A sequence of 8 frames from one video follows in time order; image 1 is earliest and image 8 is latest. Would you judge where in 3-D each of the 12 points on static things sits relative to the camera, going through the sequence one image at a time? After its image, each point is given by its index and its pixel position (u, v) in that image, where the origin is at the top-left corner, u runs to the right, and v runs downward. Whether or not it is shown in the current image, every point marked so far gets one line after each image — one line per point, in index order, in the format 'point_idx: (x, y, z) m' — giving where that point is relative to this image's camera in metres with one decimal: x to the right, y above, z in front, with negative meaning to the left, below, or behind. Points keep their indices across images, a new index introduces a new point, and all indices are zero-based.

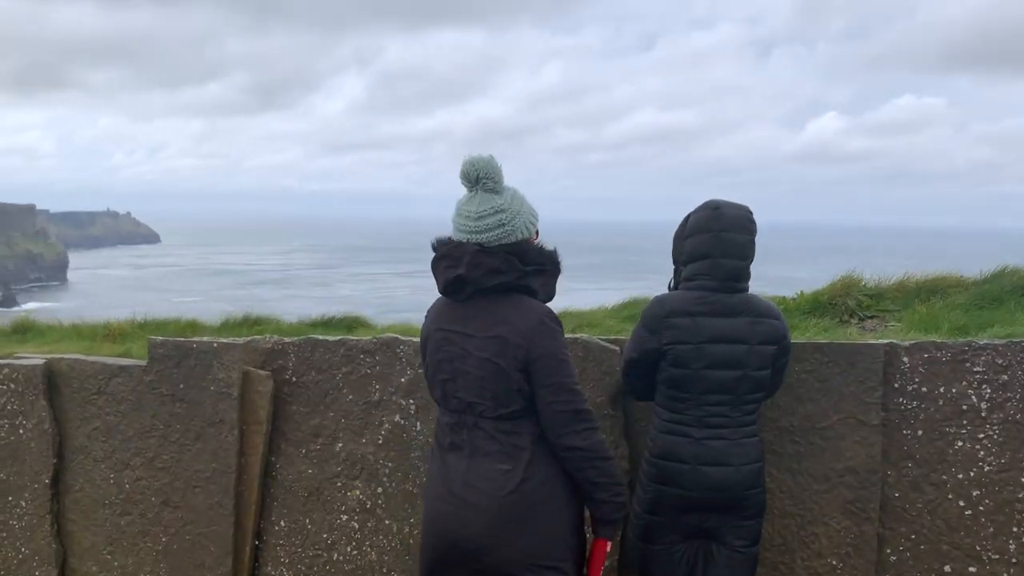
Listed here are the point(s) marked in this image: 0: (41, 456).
0: (-2.3, -0.8, +4.6) m
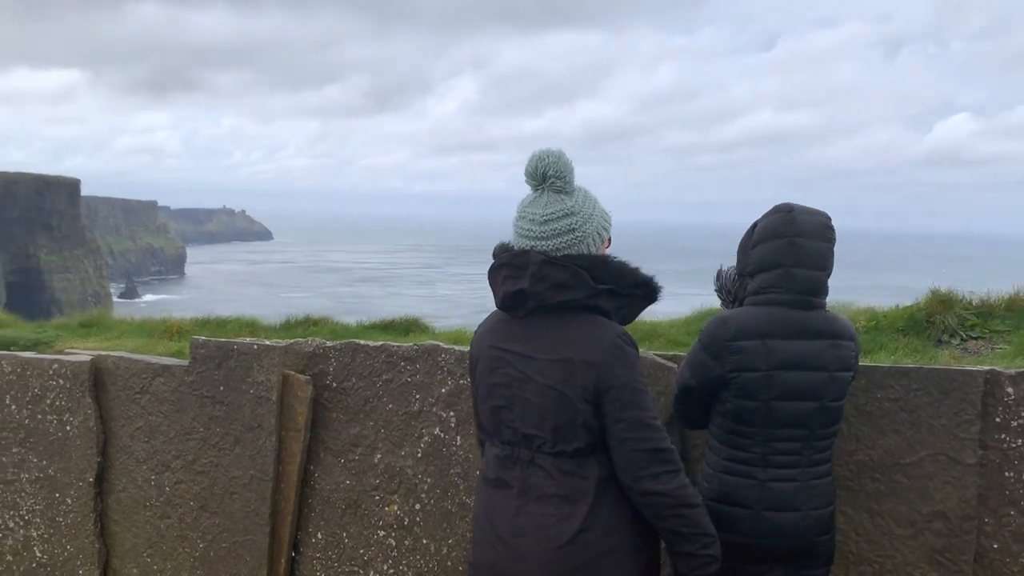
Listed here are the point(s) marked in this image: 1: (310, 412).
0: (-2.1, -0.8, +4.5) m
1: (-0.9, -0.5, +4.1) m
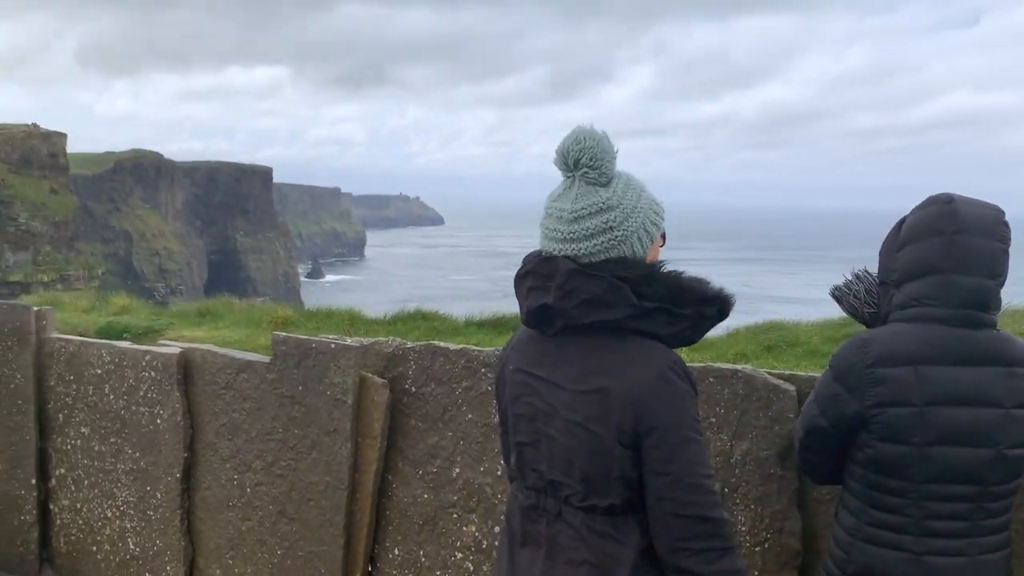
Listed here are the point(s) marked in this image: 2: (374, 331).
0: (-1.6, -0.8, +4.4) m
1: (-0.5, -0.5, +3.7) m
2: (-0.8, -0.3, +5.3) m
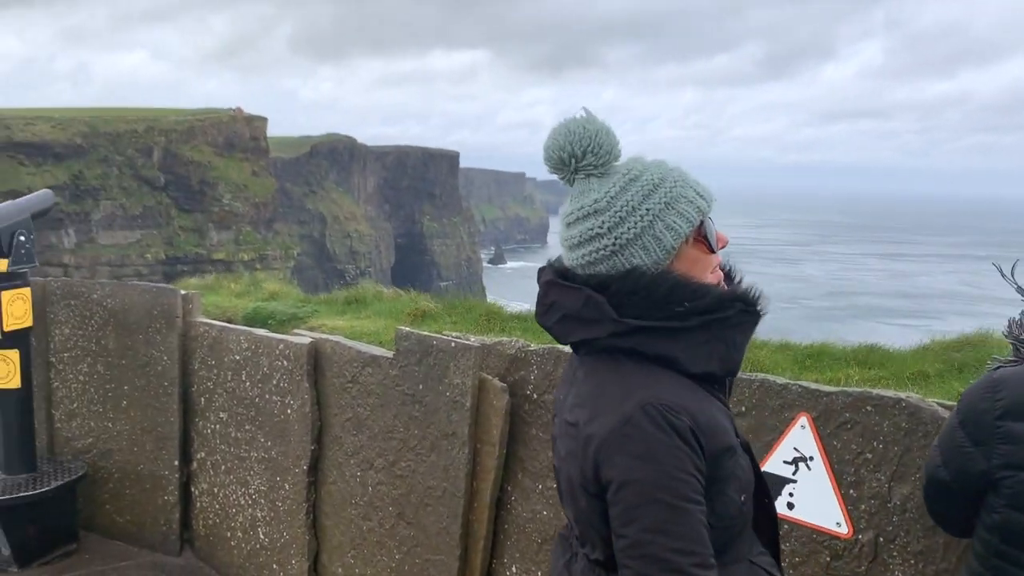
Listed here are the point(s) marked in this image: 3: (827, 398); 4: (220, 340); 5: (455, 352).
0: (-1.0, -0.7, +4.3) m
1: (0.0, -0.5, +3.5) m
2: (0.0, -0.2, +5.0) m
3: (+0.9, -0.3, +2.7) m
4: (-1.5, -0.3, +4.8) m
5: (-0.2, -0.2, +3.6) m
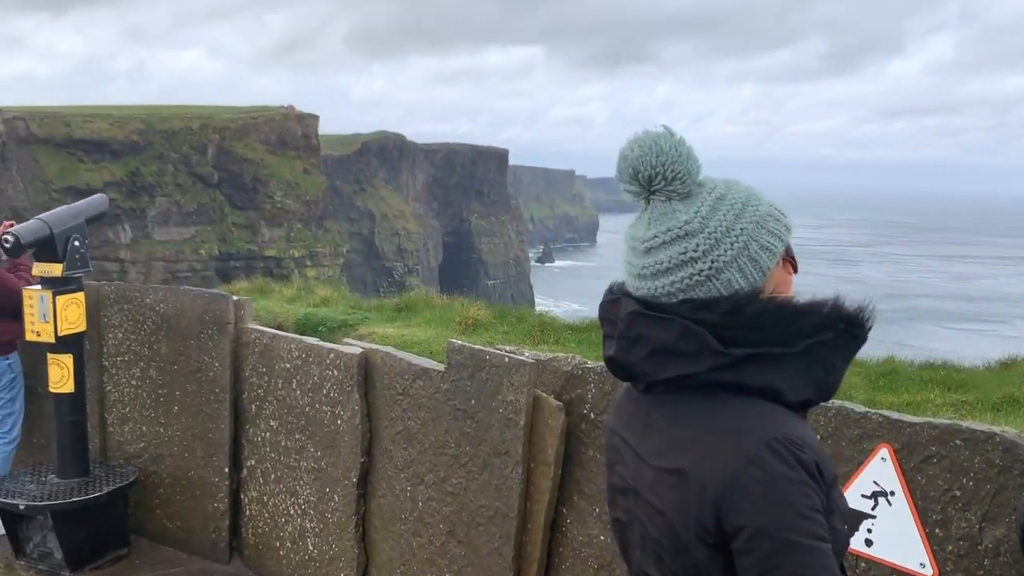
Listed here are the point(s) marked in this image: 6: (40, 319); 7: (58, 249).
0: (-0.7, -0.7, +4.2) m
1: (+0.2, -0.6, +3.4) m
2: (+0.3, -0.3, +4.9) m
3: (+1.1, -0.4, +2.6) m
4: (-1.2, -0.3, +4.7) m
5: (0.0, -0.3, +3.5) m
6: (-2.4, -0.2, +4.8) m
7: (-2.3, +0.2, +4.7) m
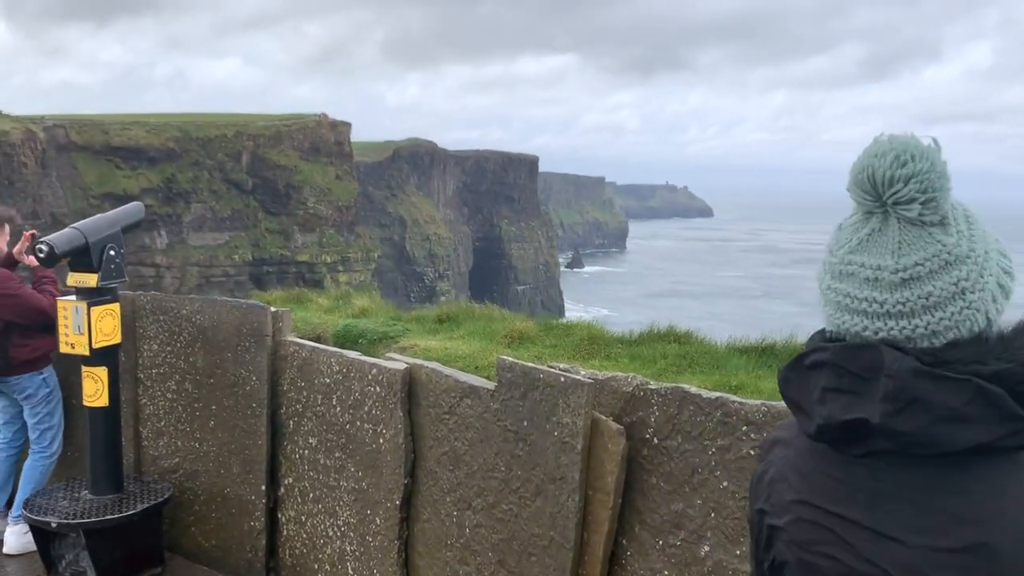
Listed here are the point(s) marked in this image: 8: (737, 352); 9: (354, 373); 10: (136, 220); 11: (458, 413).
0: (-0.5, -0.8, +4.0) m
1: (+0.4, -0.6, +3.1) m
2: (+0.5, -0.3, +4.7) m
3: (+1.3, -0.4, +2.3) m
4: (-1.0, -0.4, +4.6) m
5: (+0.2, -0.4, +3.3) m
6: (-2.2, -0.2, +4.7) m
7: (-2.1, +0.1, +4.6) m
8: (+1.2, -0.3, +4.7) m
9: (-0.7, -0.4, +4.3) m
10: (-2.0, +0.4, +4.9) m
11: (-0.2, -0.5, +3.8) m
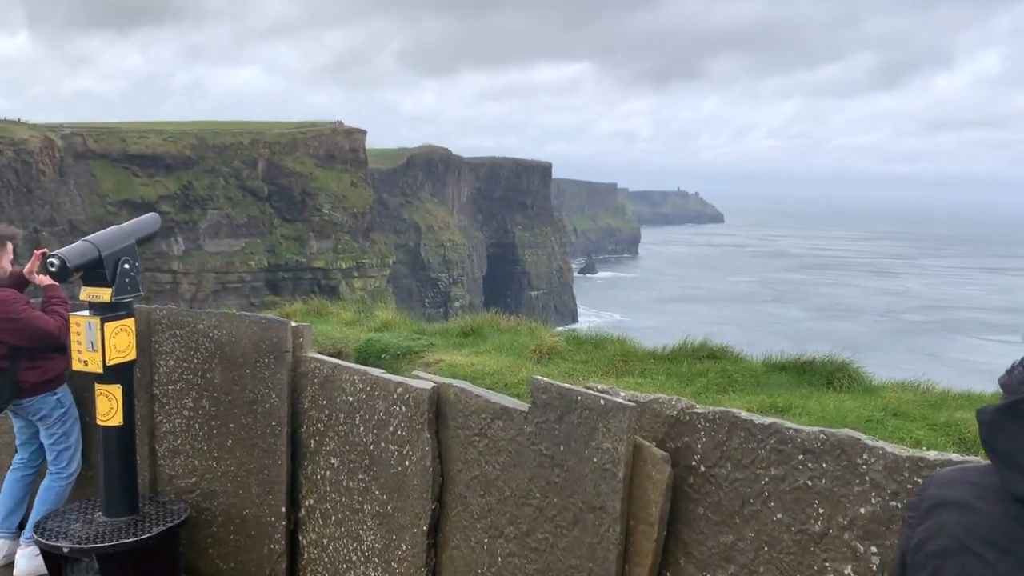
0: (-0.4, -0.9, +3.8) m
1: (+0.5, -0.7, +2.9) m
2: (+0.6, -0.4, +4.5) m
3: (+1.4, -0.5, +2.1) m
4: (-0.9, -0.4, +4.4) m
5: (+0.3, -0.4, +3.1) m
6: (-2.1, -0.3, +4.5) m
7: (-1.9, +0.1, +4.5) m
8: (+1.3, -0.4, +4.5) m
9: (-0.6, -0.5, +4.1) m
10: (-1.8, +0.3, +4.7) m
11: (-0.1, -0.6, +3.6) m
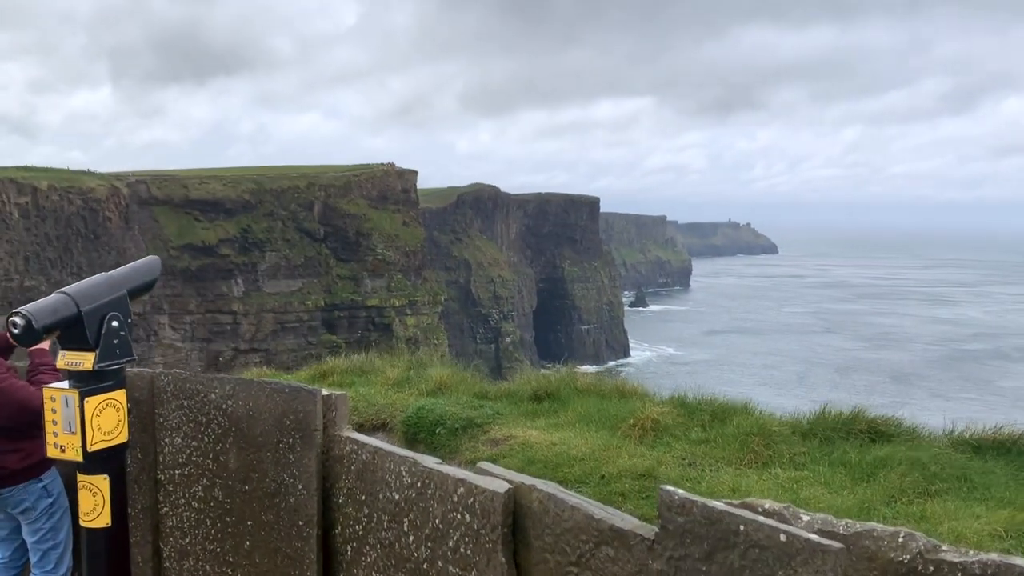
0: (-0.1, -1.1, +2.7) m
1: (+0.8, -0.8, +1.8) m
2: (+1.0, -0.6, +3.3) m
3: (+1.6, -0.6, +0.9) m
4: (-0.5, -0.7, +3.3) m
5: (+0.6, -0.6, +1.9) m
6: (-1.7, -0.5, +3.5) m
7: (-1.6, -0.2, +3.5) m
8: (+1.7, -0.6, +3.3) m
9: (-0.3, -0.7, +3.0) m
10: (-1.5, 0.0, +3.7) m
11: (+0.2, -0.7, +2.5) m
